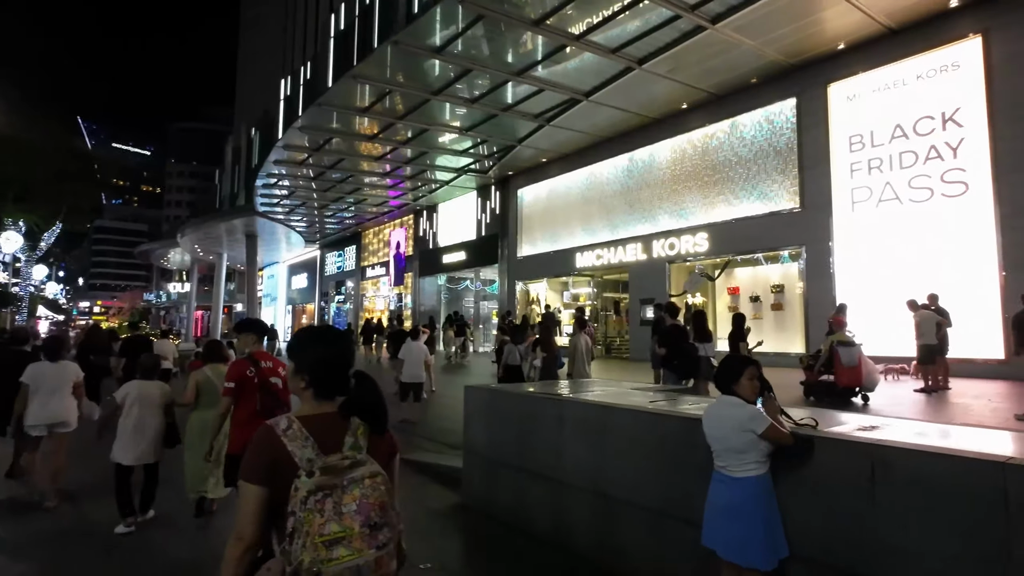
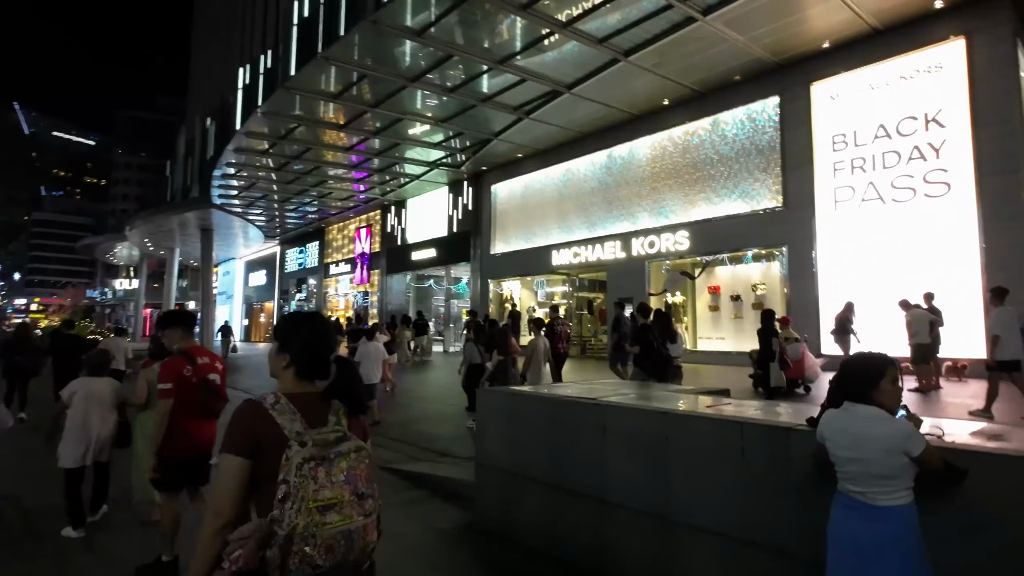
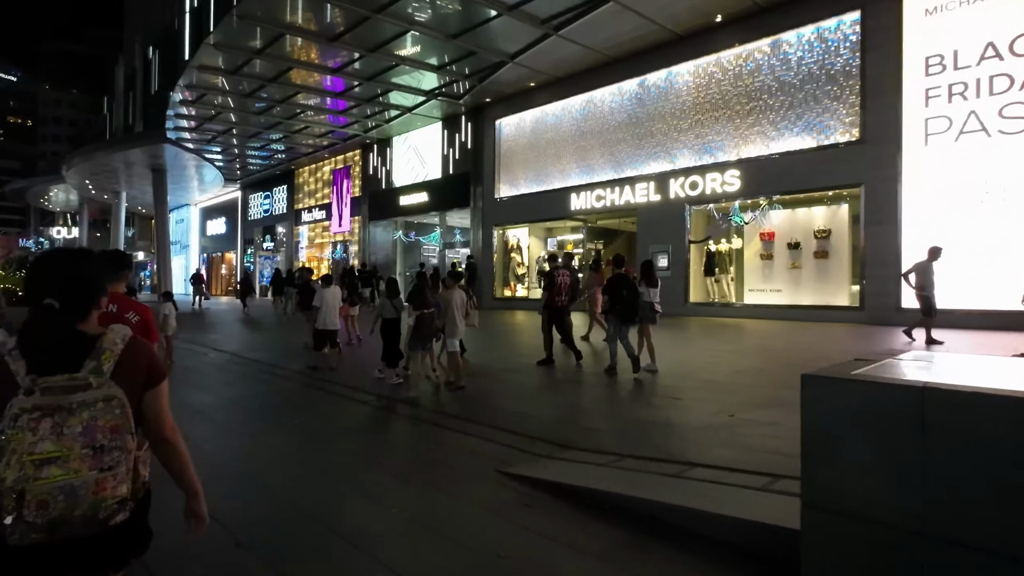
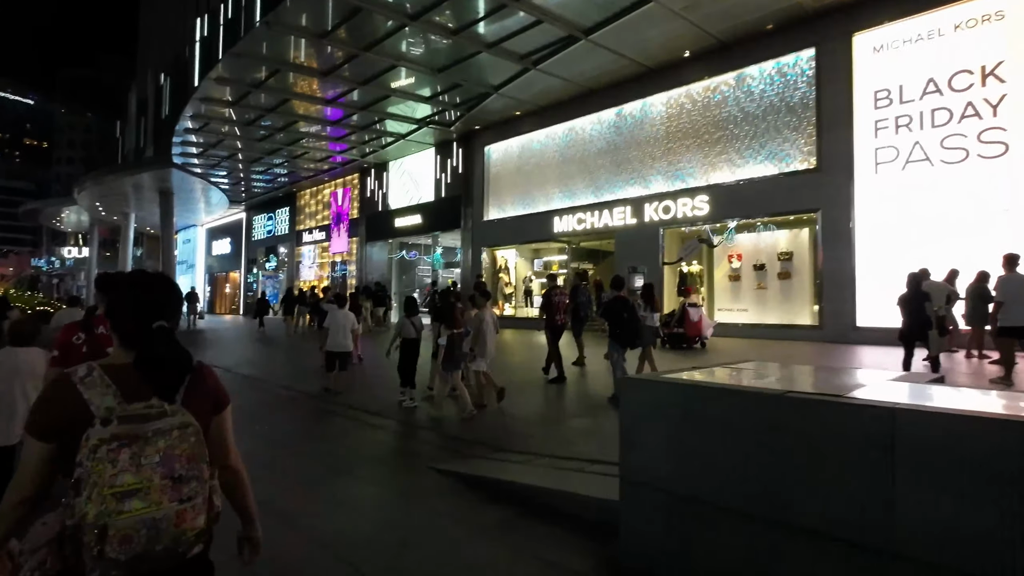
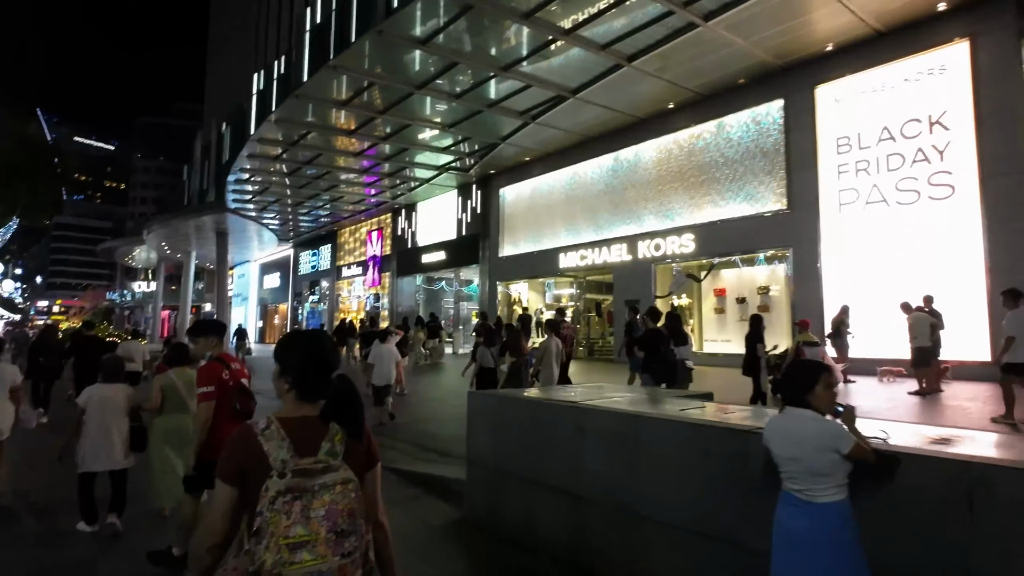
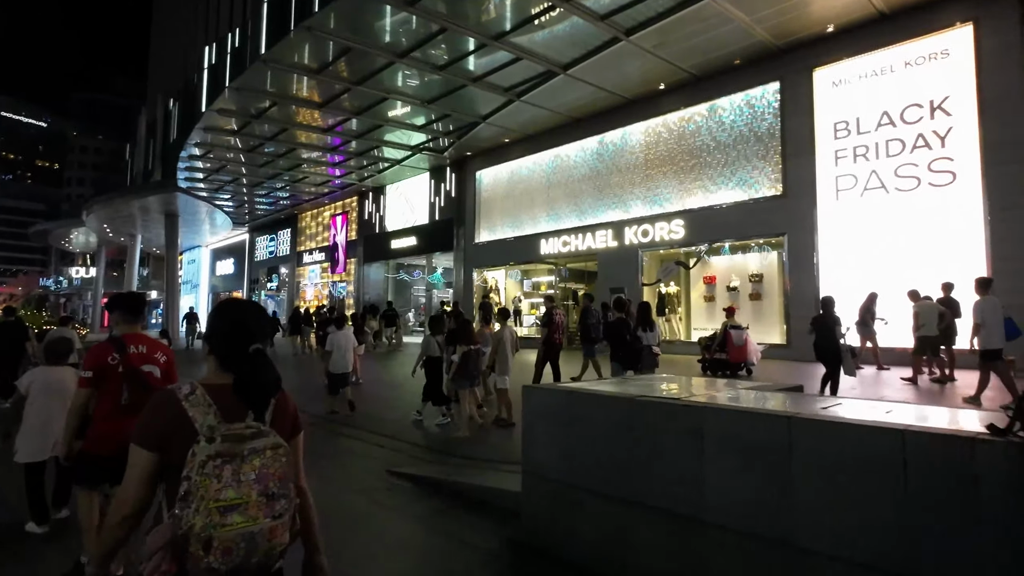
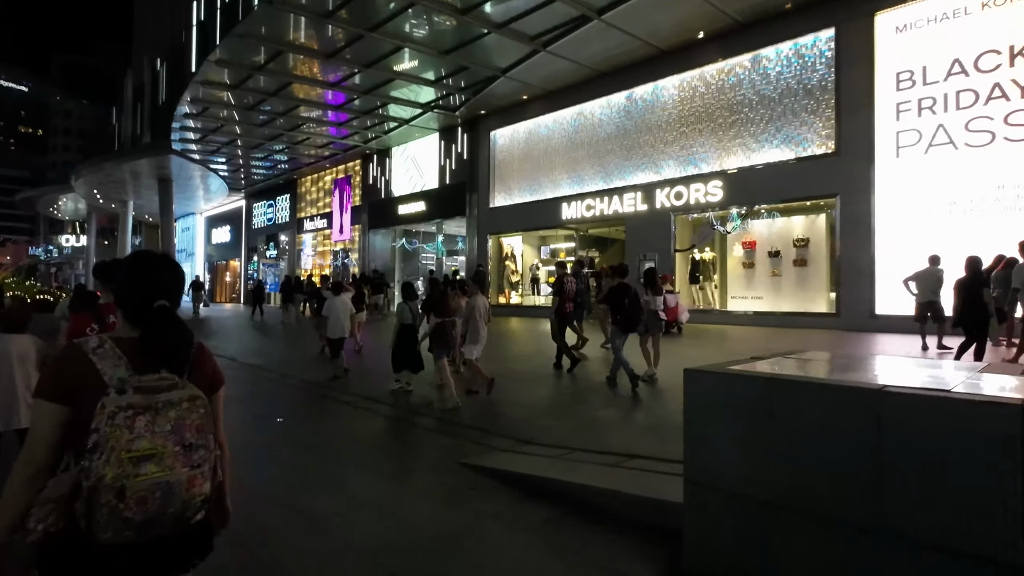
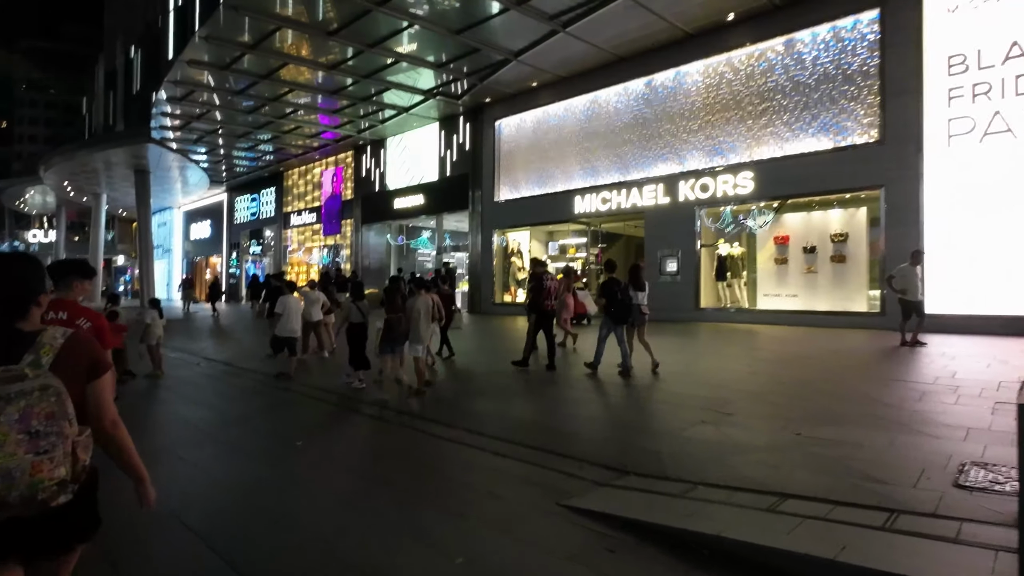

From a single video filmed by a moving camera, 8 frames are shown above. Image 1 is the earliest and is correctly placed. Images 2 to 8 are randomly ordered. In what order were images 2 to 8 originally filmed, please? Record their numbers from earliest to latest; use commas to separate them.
5, 2, 6, 4, 7, 3, 8
